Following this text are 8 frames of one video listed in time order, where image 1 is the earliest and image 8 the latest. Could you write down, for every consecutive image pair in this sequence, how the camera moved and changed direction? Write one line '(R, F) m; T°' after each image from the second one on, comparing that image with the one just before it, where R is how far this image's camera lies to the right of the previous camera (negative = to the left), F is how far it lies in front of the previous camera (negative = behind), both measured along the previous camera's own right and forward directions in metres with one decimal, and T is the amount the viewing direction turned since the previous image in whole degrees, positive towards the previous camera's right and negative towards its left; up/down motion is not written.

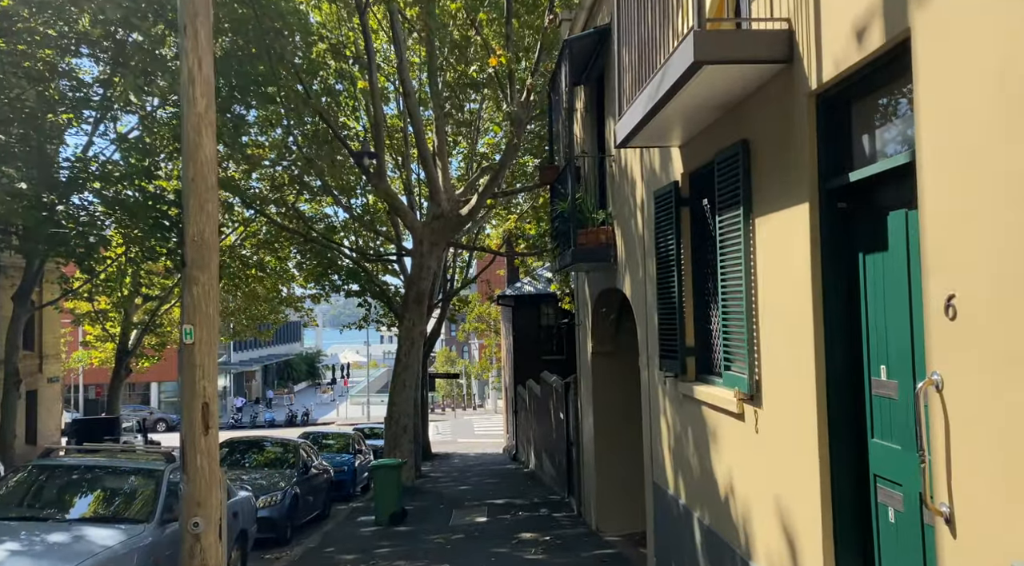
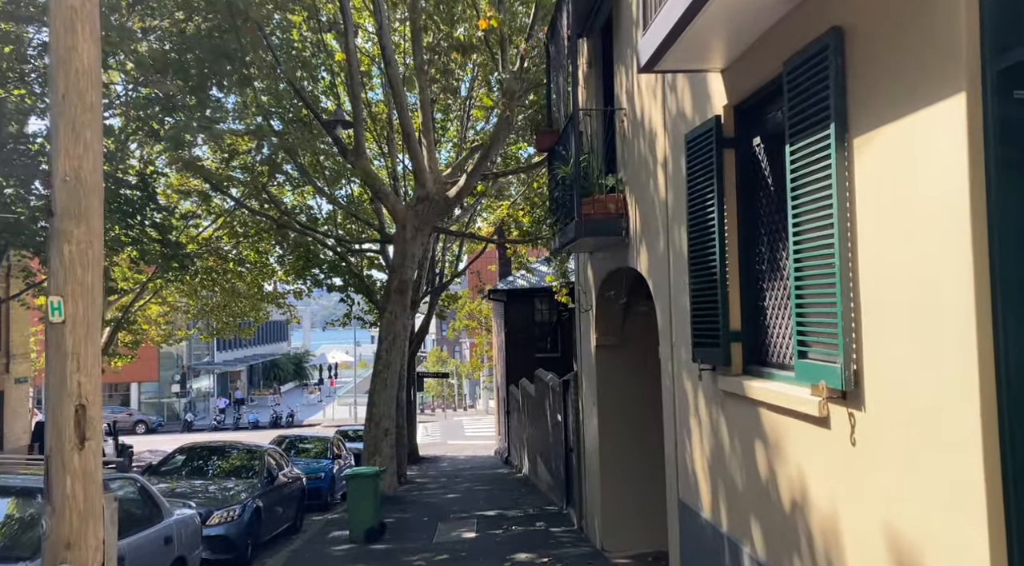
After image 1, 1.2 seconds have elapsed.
(0.0, +1.3) m; +1°
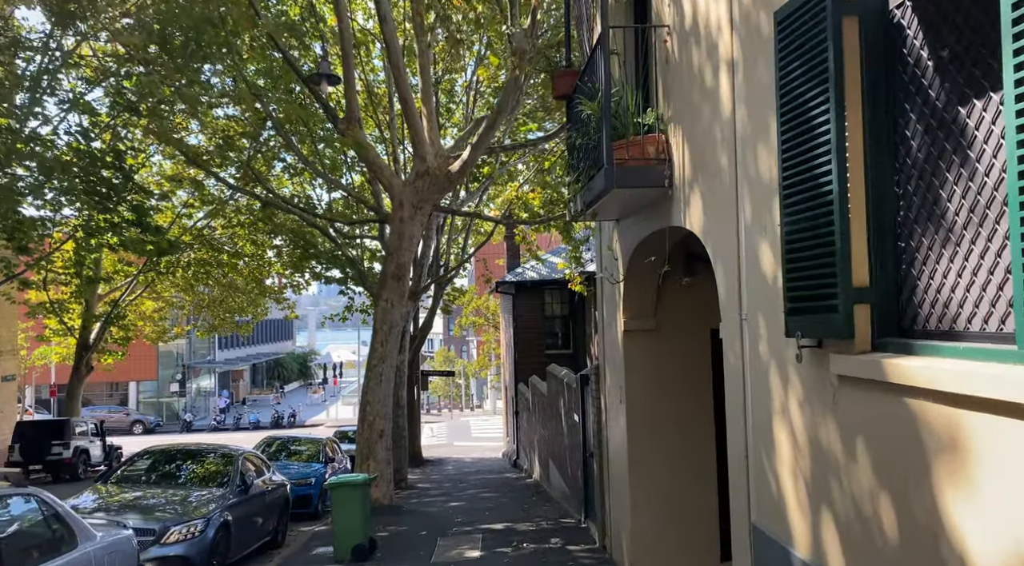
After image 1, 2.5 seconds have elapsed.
(0.0, +1.4) m; 0°
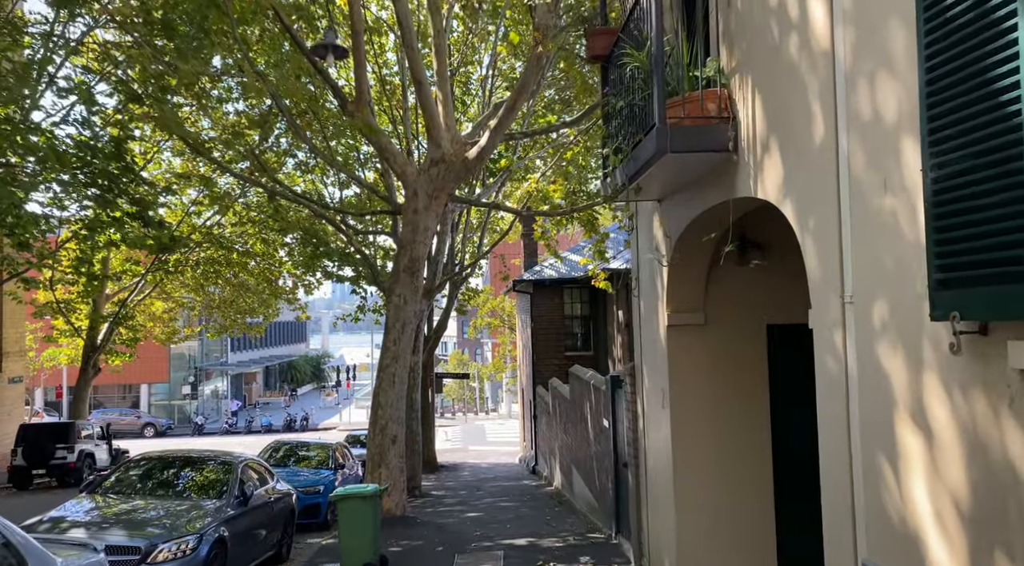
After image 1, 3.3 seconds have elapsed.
(-0.1, +0.8) m; -1°
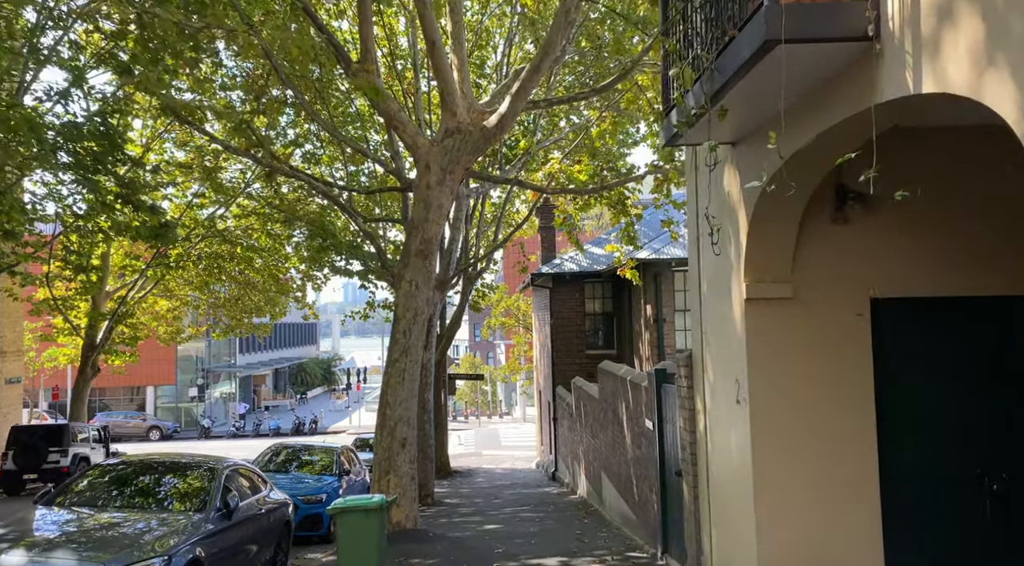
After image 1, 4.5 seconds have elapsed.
(-0.1, +1.3) m; -1°
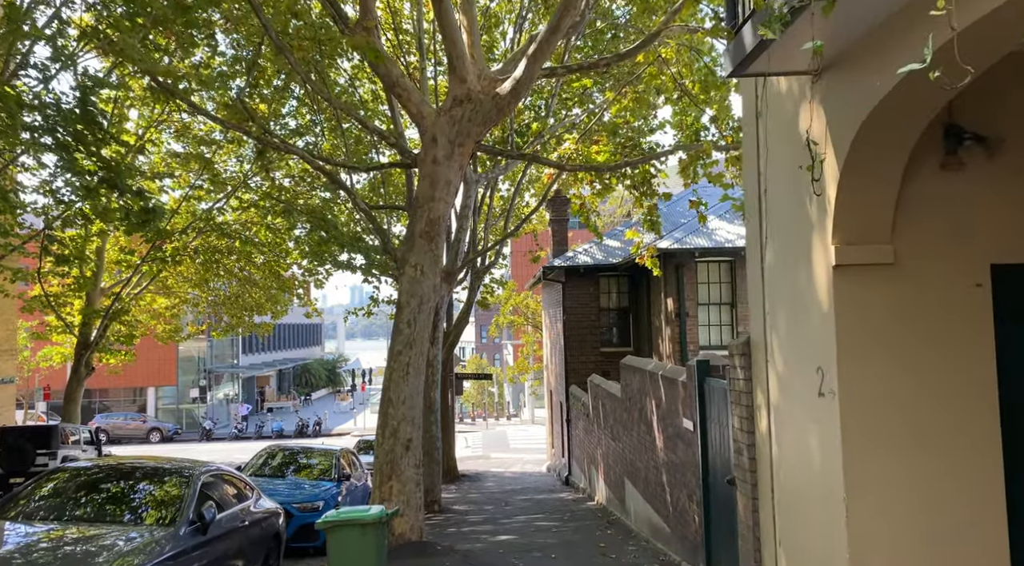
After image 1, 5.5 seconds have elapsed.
(-0.1, +1.0) m; 0°
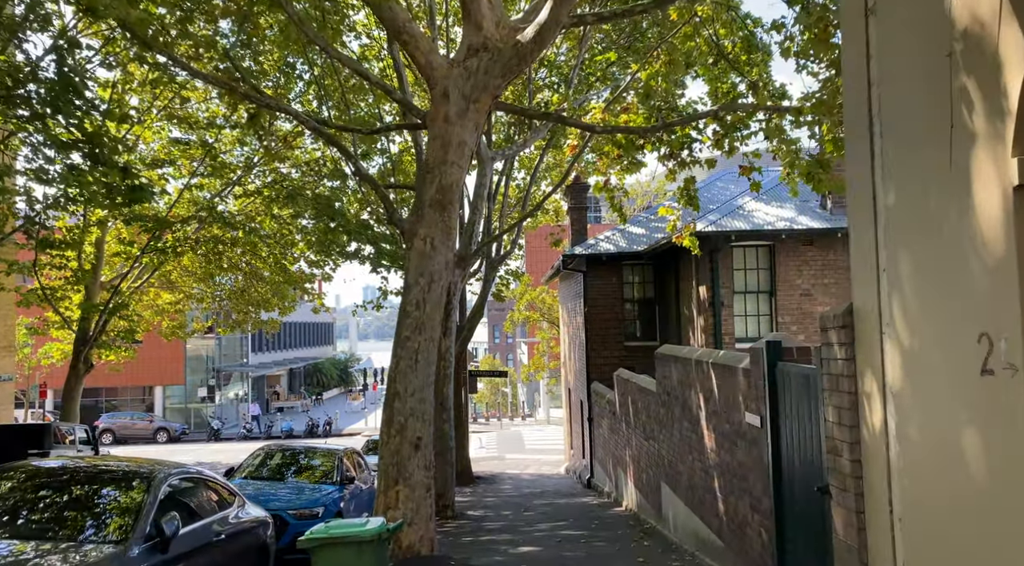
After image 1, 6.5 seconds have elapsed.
(-0.1, +1.2) m; -1°
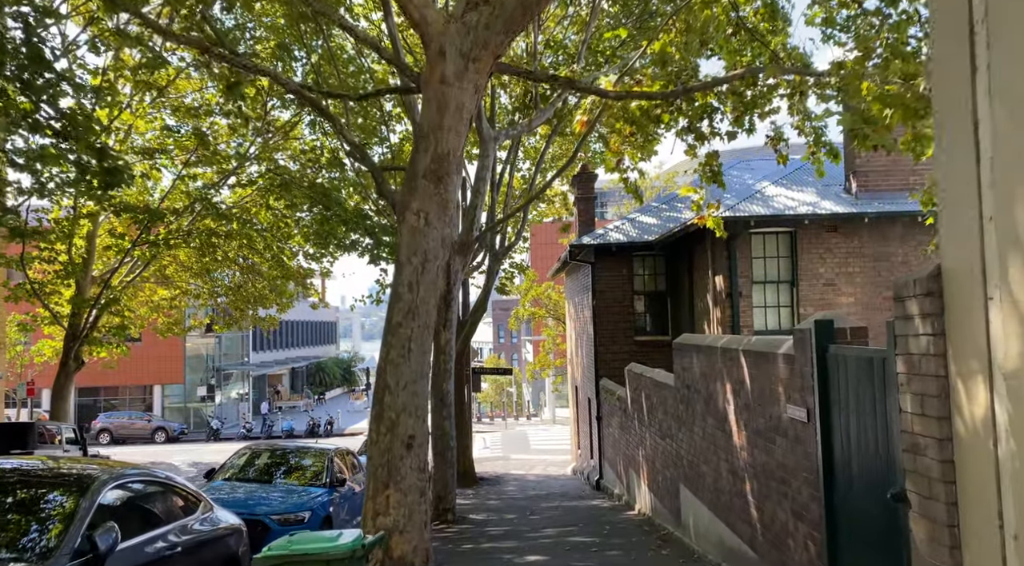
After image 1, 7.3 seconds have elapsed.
(0.0, +0.8) m; 0°
